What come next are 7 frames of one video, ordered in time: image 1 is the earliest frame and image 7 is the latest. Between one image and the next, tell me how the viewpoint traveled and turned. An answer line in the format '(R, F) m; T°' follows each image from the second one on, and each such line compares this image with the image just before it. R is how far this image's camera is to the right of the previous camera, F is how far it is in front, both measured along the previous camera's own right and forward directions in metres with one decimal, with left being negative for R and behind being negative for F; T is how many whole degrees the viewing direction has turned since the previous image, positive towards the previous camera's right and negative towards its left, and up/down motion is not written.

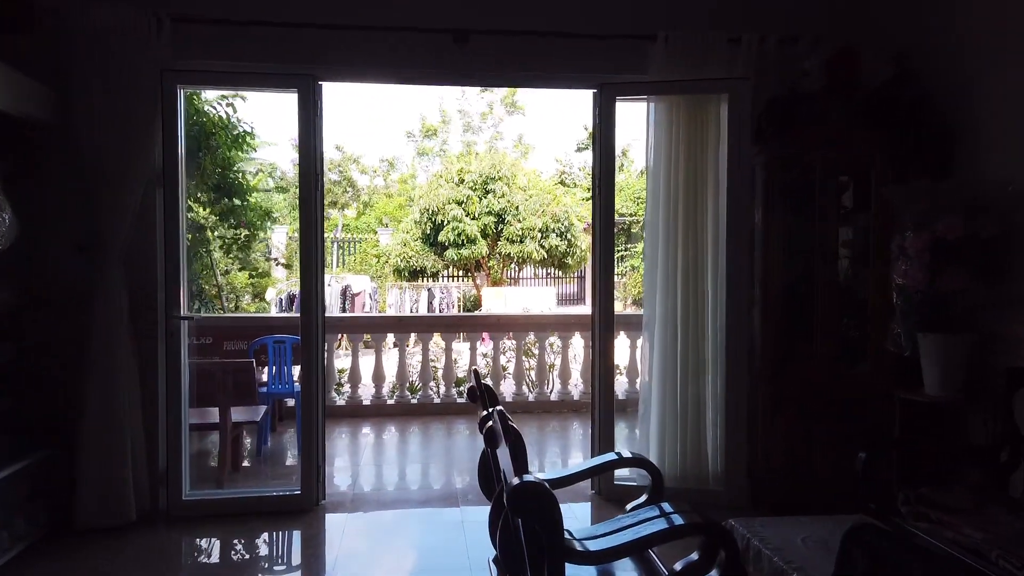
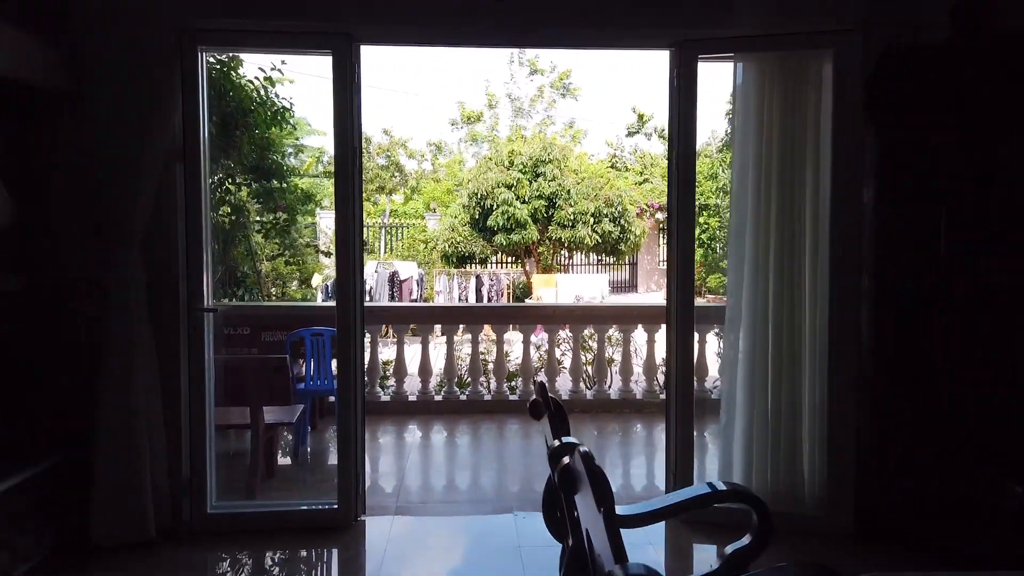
(-0.1, +0.4) m; -4°
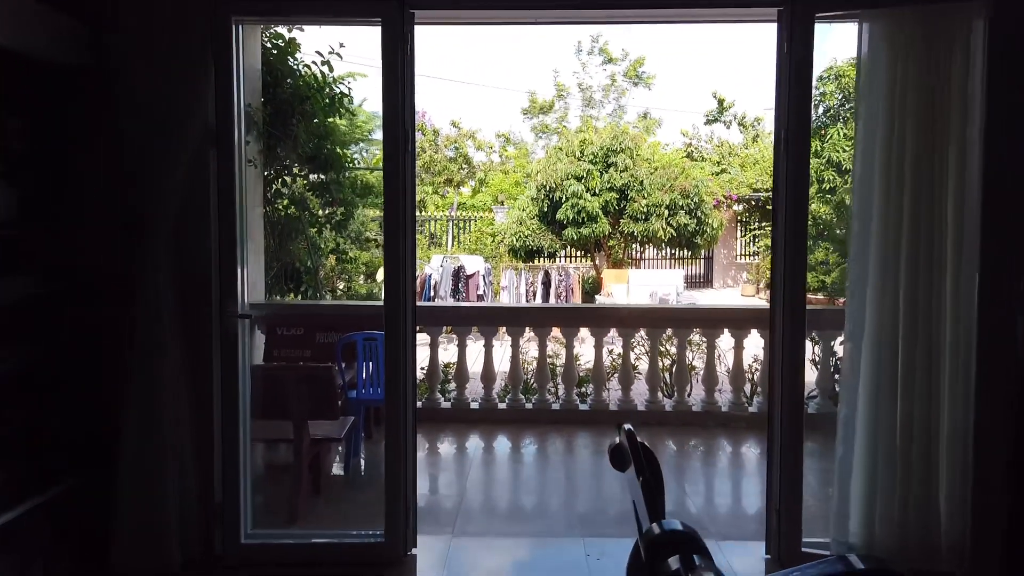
(0.0, +0.4) m; -5°
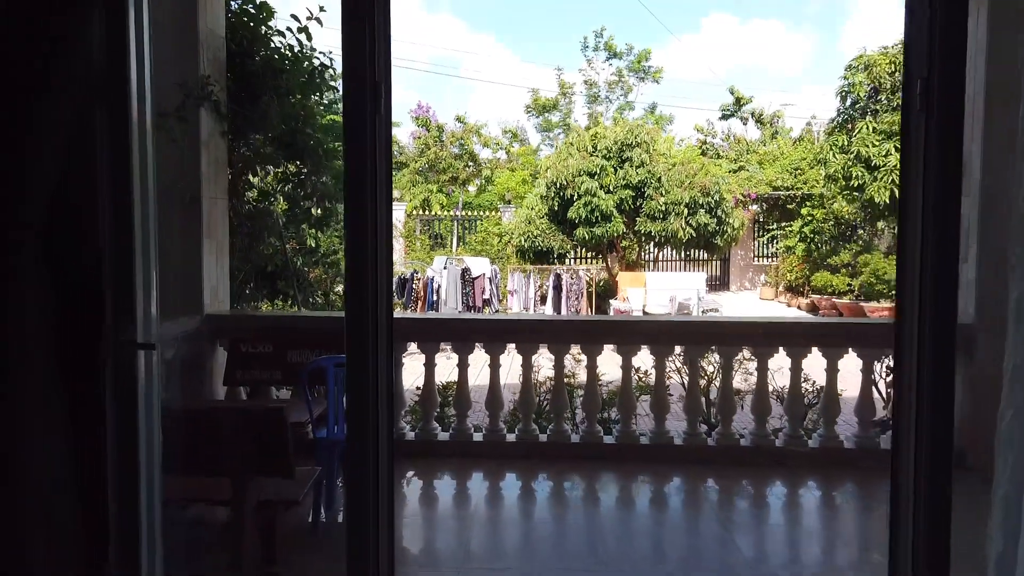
(0.0, +0.6) m; -1°
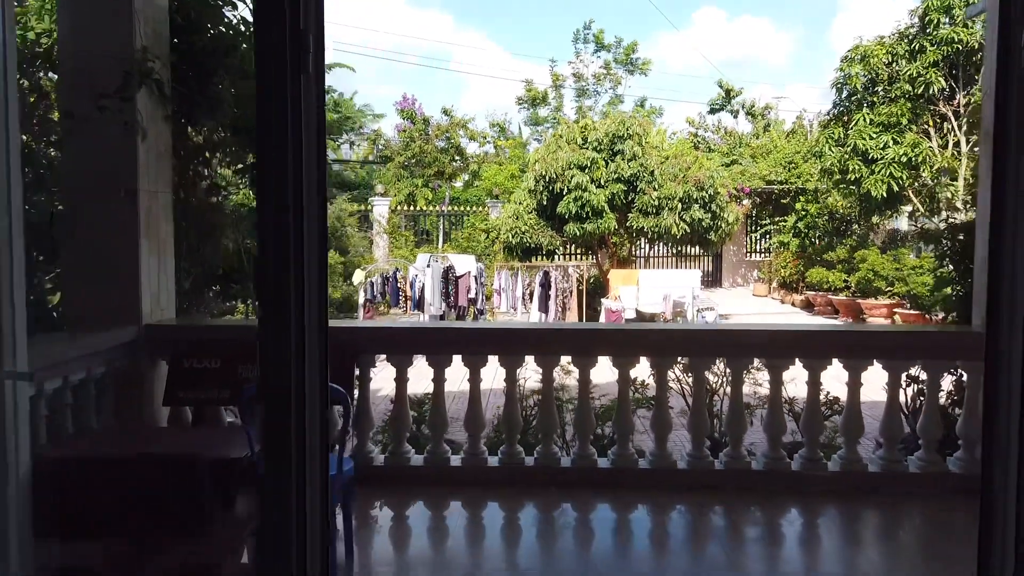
(0.0, +0.4) m; +1°
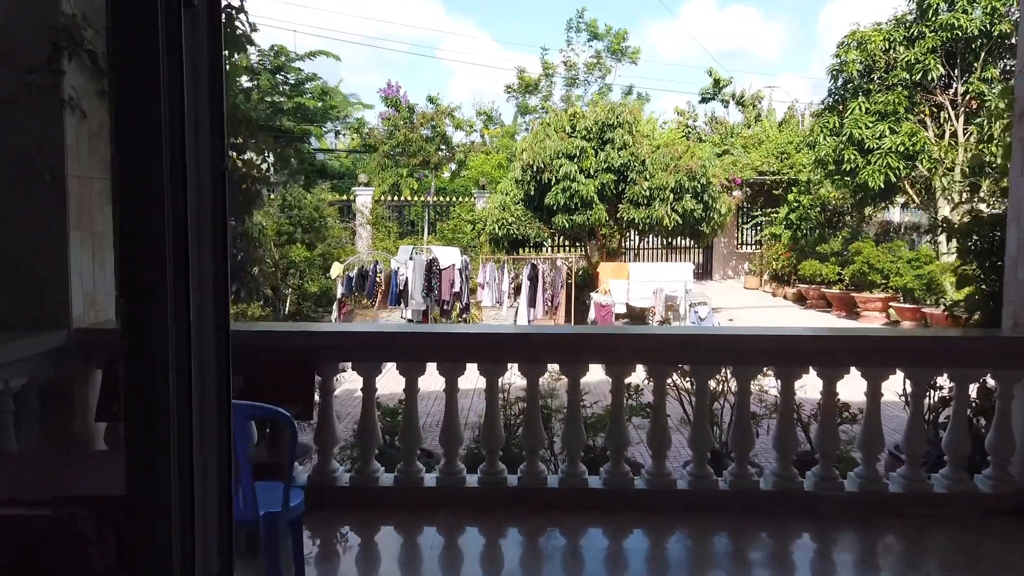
(0.0, +0.3) m; +1°
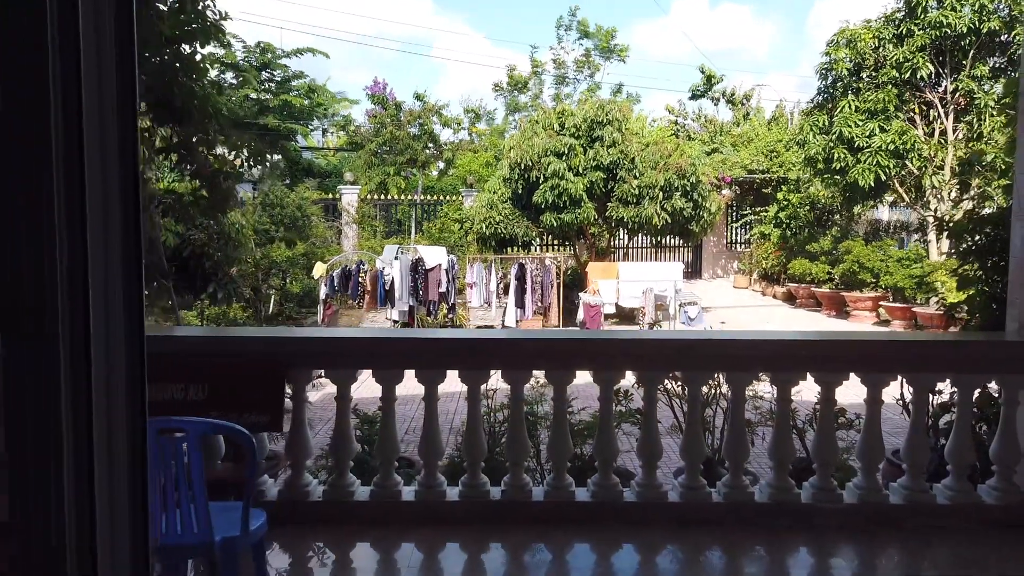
(0.0, +0.1) m; +1°
